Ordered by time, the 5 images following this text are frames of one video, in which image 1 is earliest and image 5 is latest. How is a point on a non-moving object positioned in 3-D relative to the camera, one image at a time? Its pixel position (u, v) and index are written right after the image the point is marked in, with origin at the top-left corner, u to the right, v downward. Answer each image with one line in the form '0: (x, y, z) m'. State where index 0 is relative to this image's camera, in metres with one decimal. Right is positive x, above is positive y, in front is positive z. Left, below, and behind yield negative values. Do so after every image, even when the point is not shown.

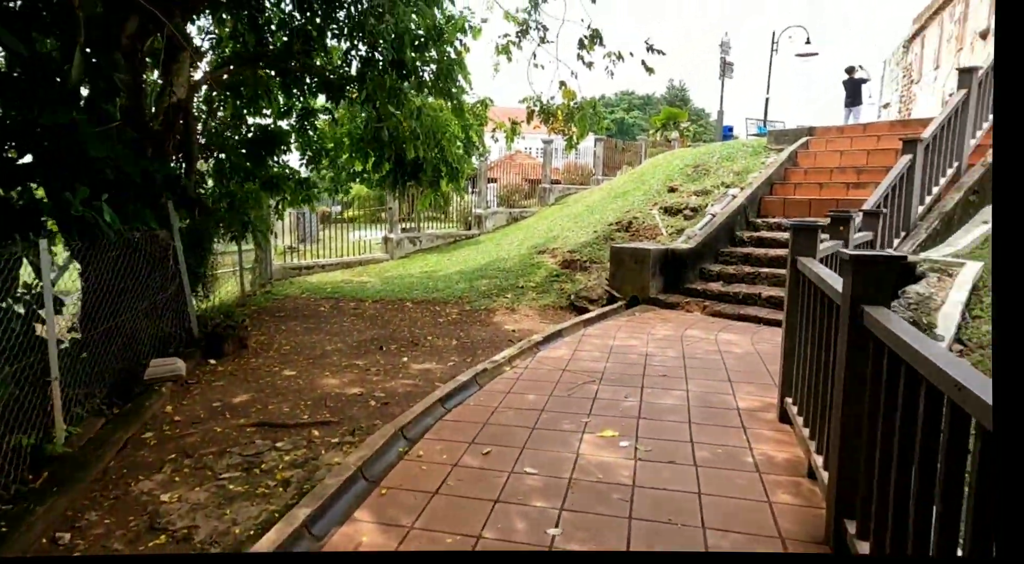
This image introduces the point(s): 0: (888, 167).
0: (+4.2, +1.3, +7.7) m
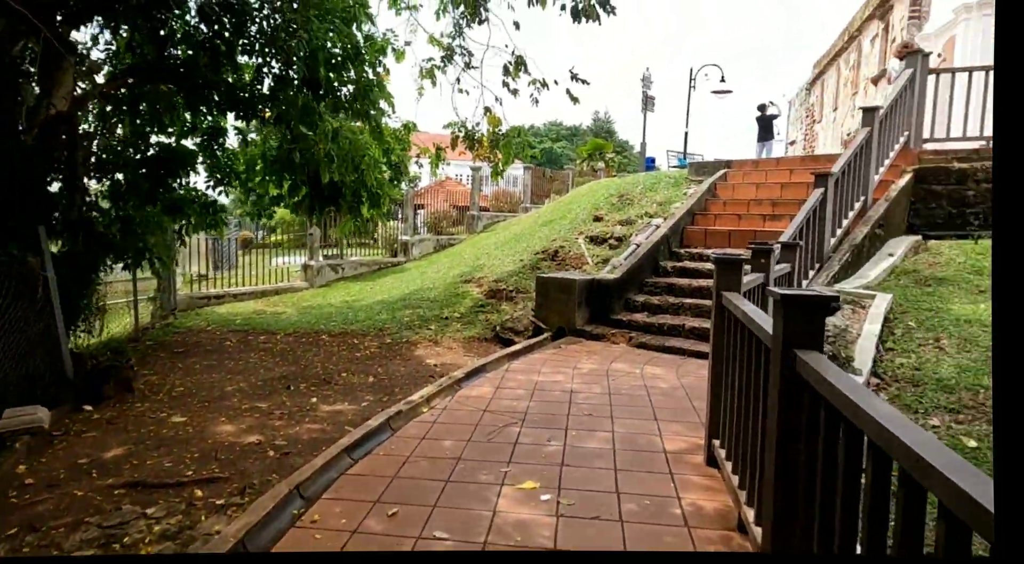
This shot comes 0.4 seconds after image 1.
0: (+3.4, +1.0, +8.0) m
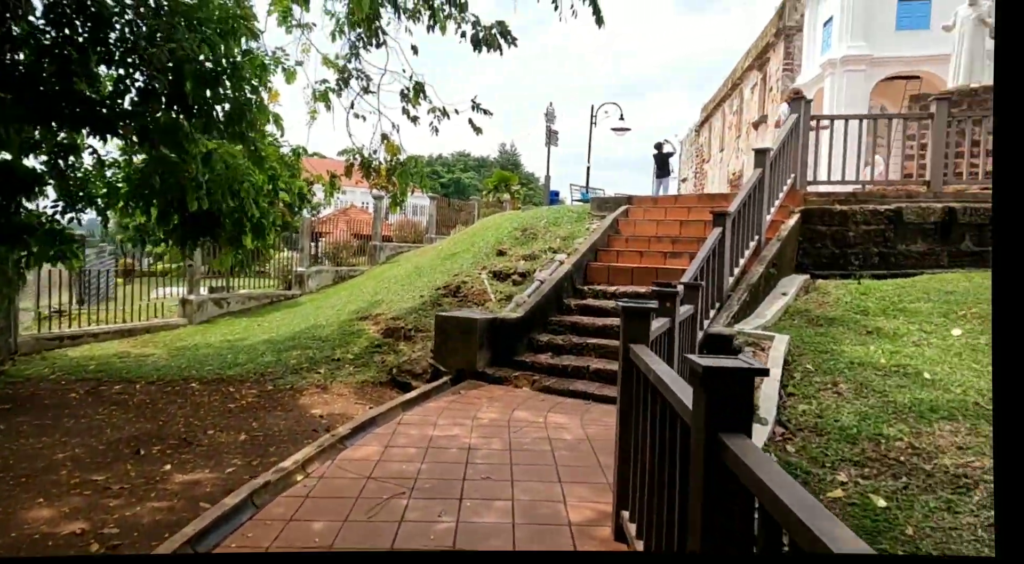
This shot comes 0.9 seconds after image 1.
0: (+2.2, +0.5, +8.1) m
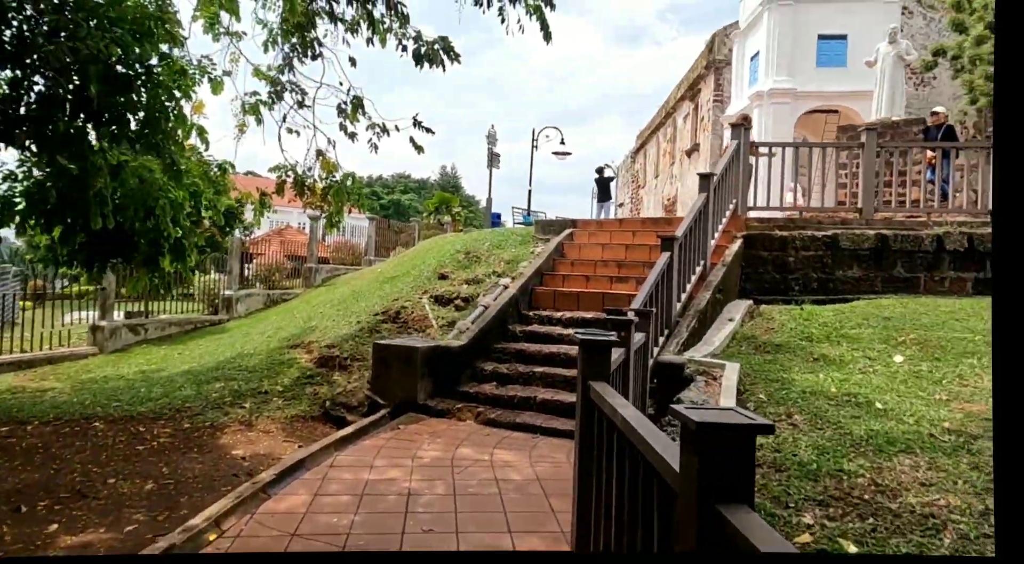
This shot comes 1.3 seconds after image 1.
0: (+1.6, +0.2, +8.0) m
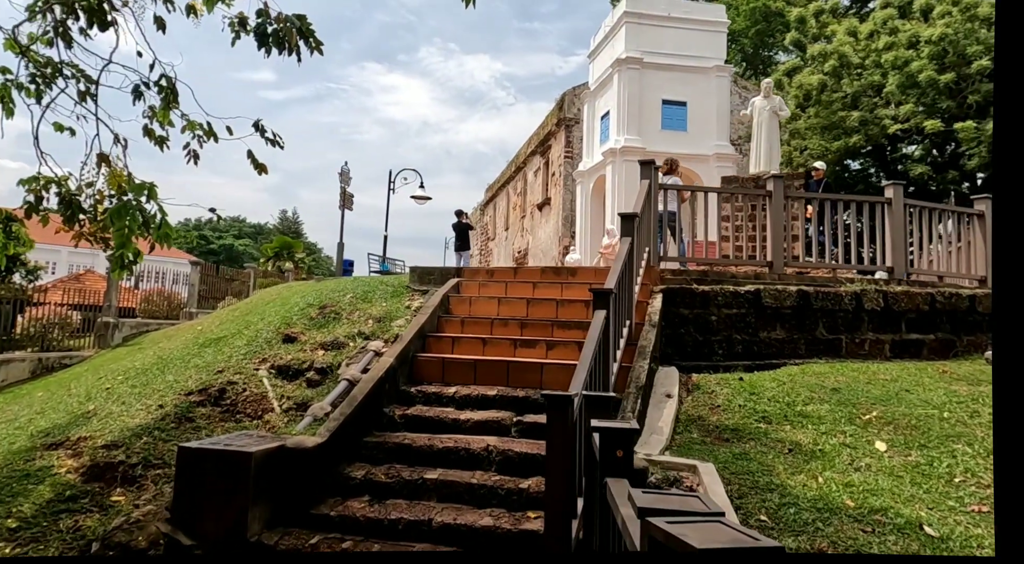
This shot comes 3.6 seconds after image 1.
0: (+0.4, -0.4, +6.4) m
